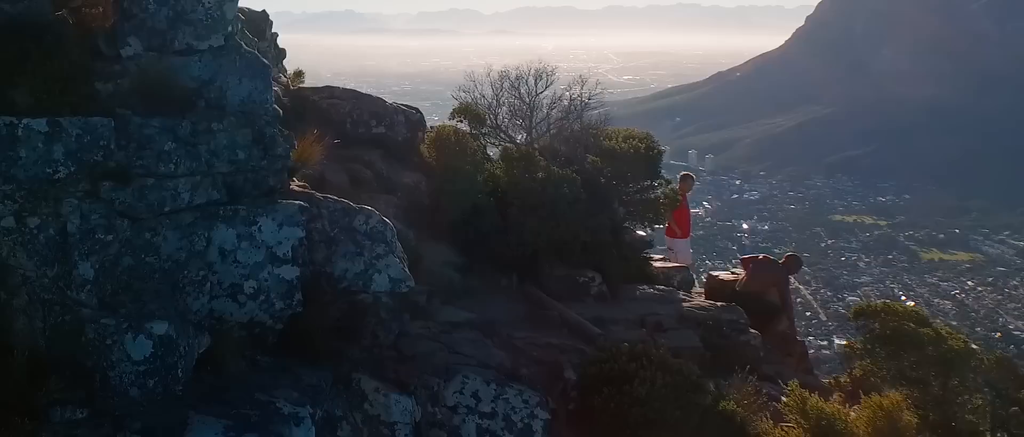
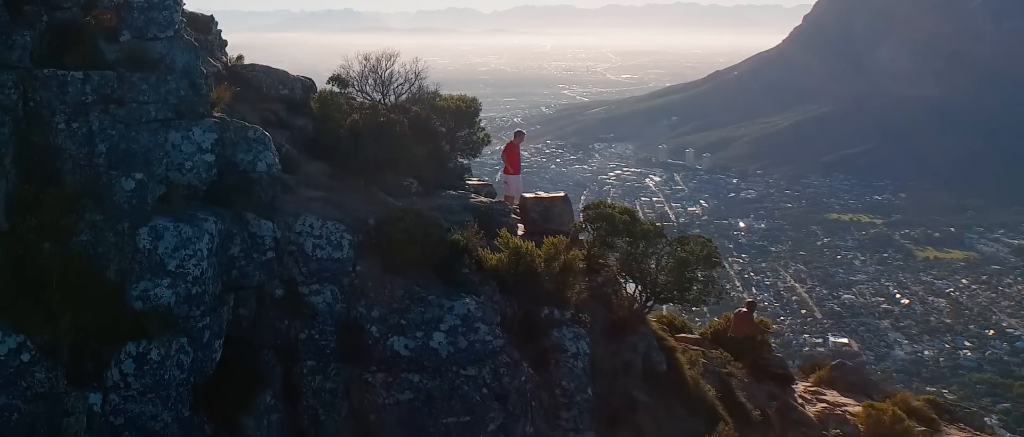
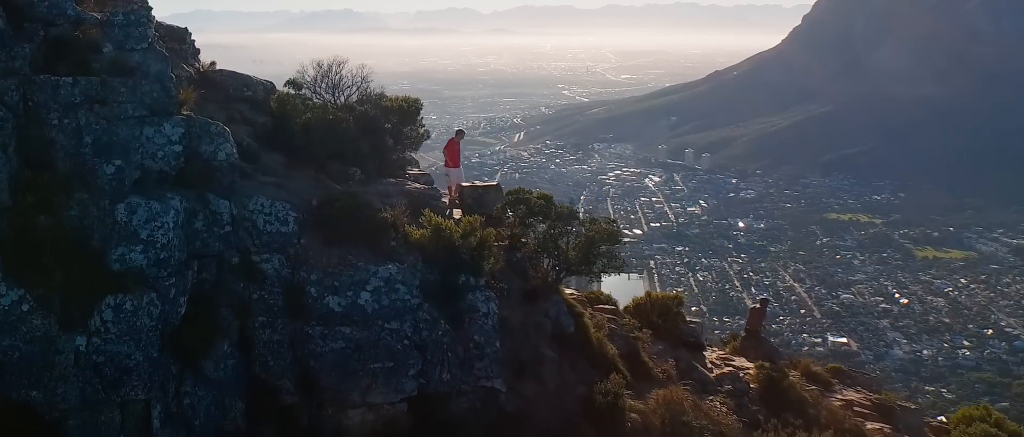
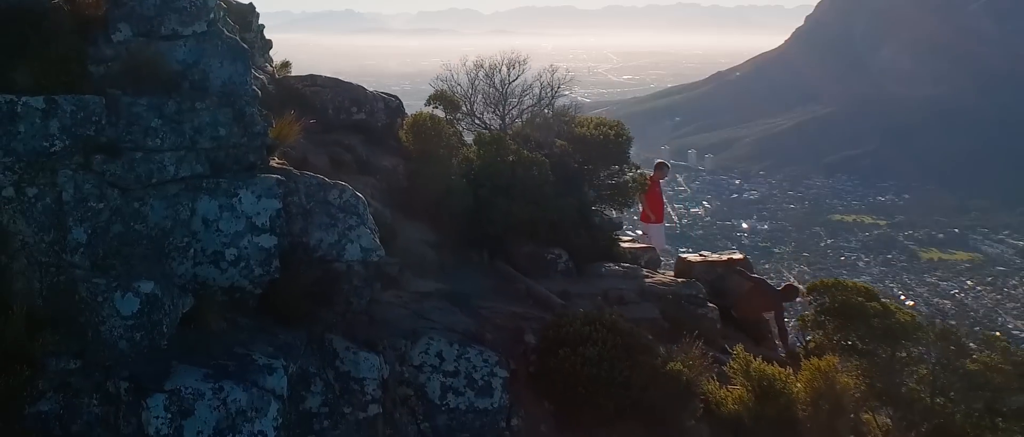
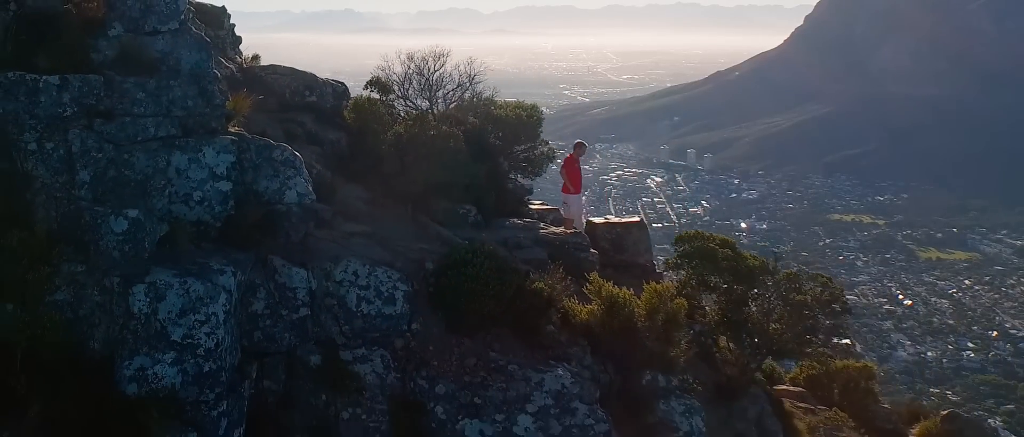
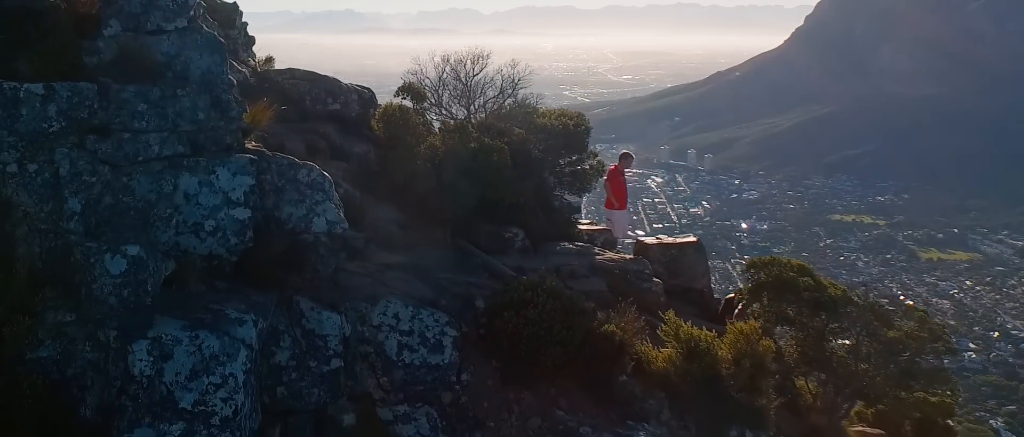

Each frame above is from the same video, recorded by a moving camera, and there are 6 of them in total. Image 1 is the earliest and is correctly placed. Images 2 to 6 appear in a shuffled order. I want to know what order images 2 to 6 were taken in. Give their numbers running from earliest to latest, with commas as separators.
4, 6, 5, 2, 3
